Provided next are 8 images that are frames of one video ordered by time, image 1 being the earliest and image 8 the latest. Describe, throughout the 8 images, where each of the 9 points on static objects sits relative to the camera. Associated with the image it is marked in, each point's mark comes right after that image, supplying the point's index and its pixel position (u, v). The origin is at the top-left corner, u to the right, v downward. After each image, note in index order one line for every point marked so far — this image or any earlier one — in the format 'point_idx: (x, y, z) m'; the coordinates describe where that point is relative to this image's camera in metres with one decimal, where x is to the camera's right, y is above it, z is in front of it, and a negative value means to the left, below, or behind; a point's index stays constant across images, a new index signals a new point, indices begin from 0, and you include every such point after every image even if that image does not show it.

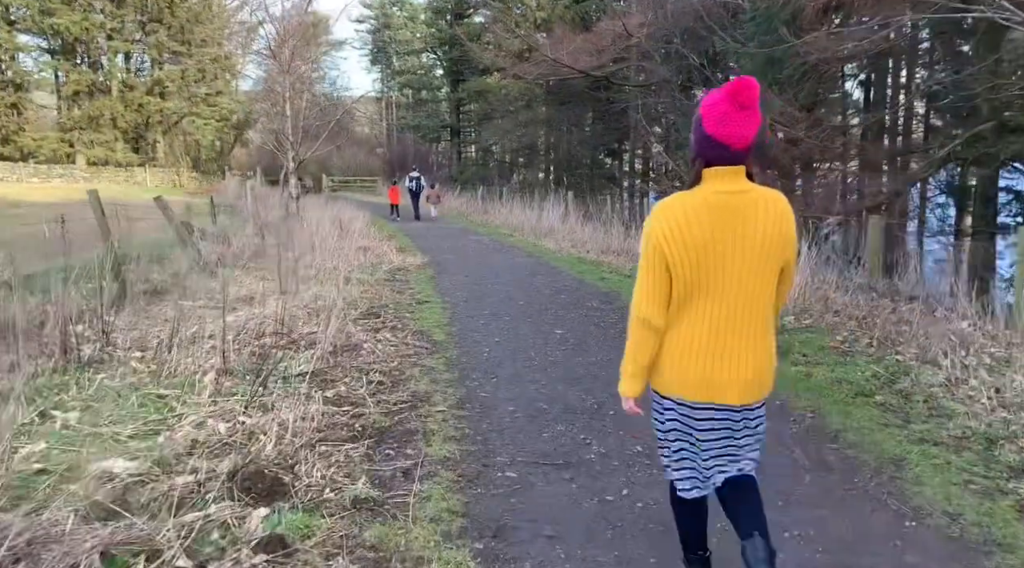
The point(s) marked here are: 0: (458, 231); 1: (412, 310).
0: (-1.4, +1.3, +19.4) m
1: (-1.0, -0.3, +7.8) m
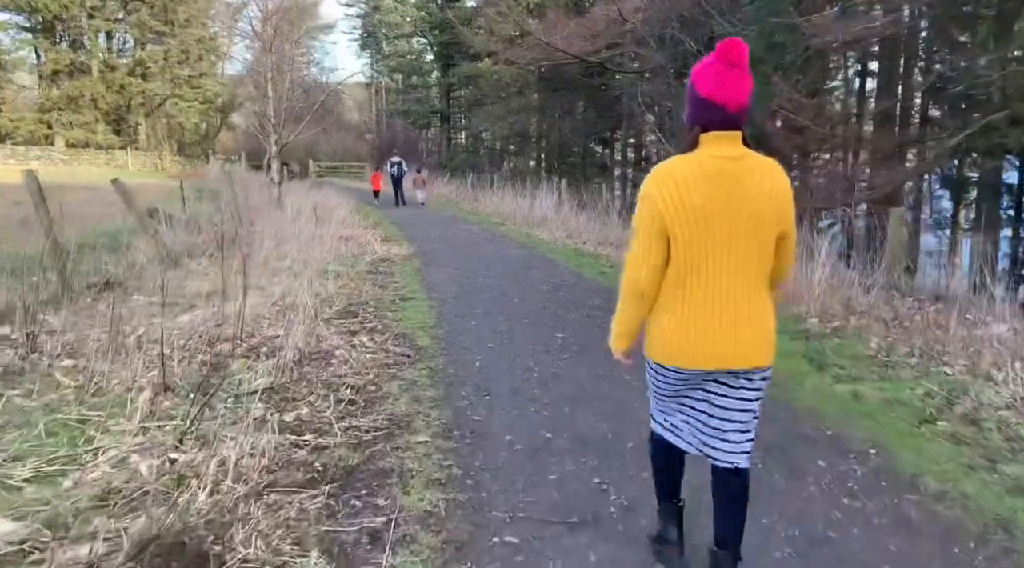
0: (-1.6, +1.5, +18.6) m
1: (-1.1, -0.2, +7.0) m
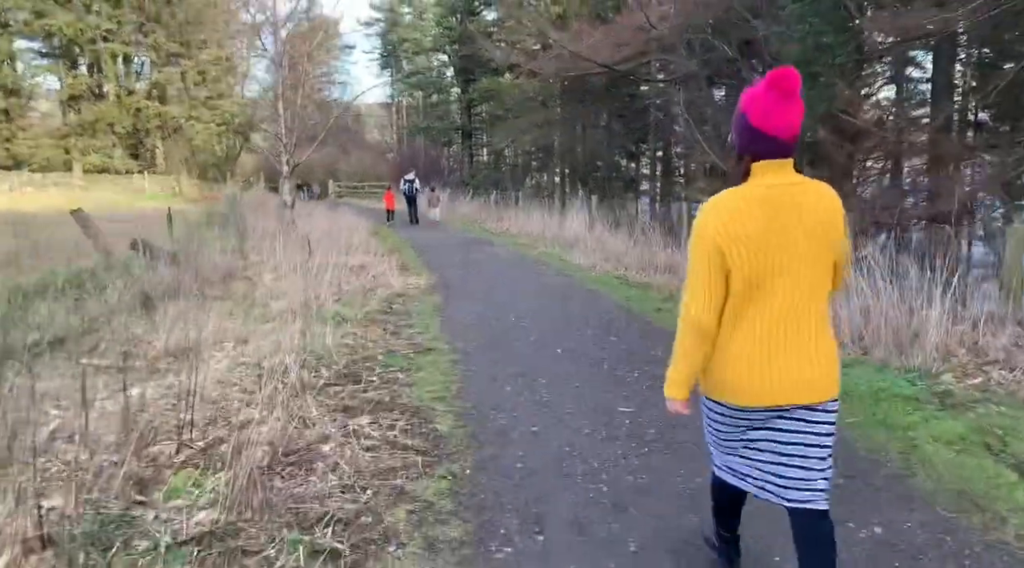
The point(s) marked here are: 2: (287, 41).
0: (-0.9, +0.9, +17.1) m
1: (-0.7, -0.6, +5.6) m
2: (-5.7, +6.1, +19.2) m
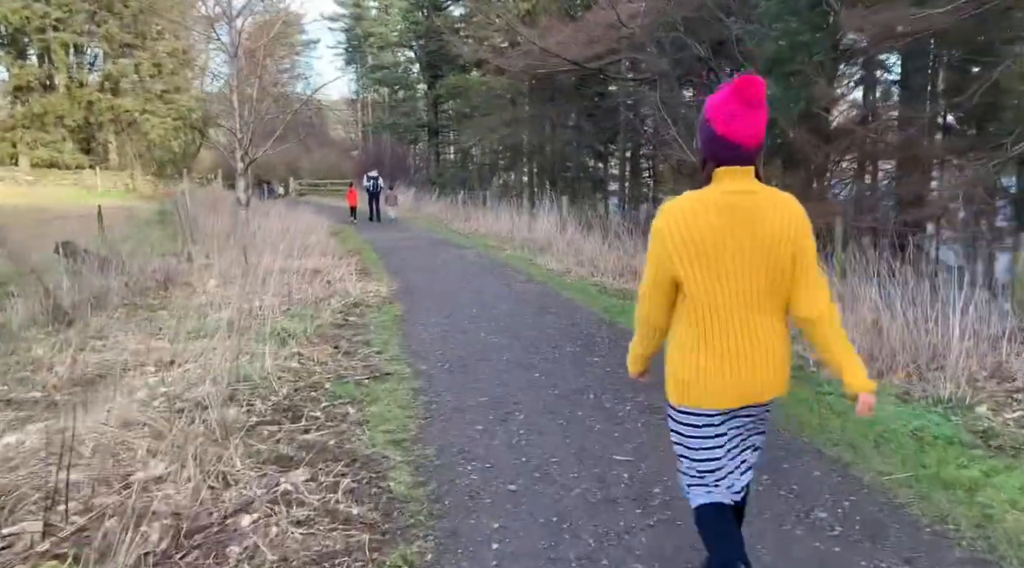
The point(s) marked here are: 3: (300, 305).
0: (-1.6, +0.8, +16.3) m
1: (-0.9, -0.7, +4.7) m
2: (-6.4, +6.1, +18.1) m
3: (-2.2, -0.2, +8.1) m
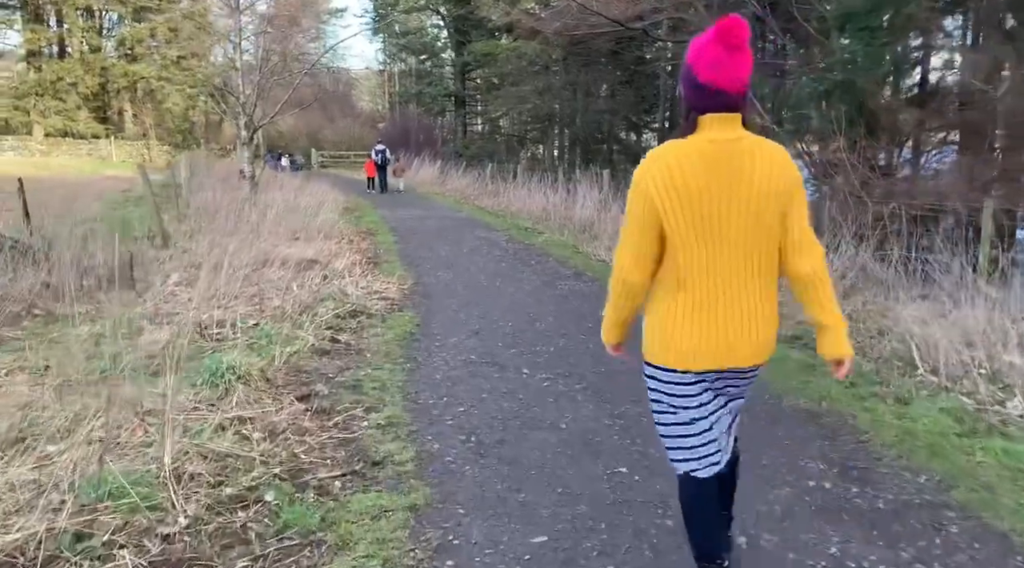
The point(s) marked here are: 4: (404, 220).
0: (-0.9, +1.1, +14.1) m
1: (-0.7, -0.9, +2.6) m
2: (-5.6, +6.4, +16.0) m
3: (-1.8, -0.2, +6.0) m
4: (-2.1, +1.3, +15.2) m
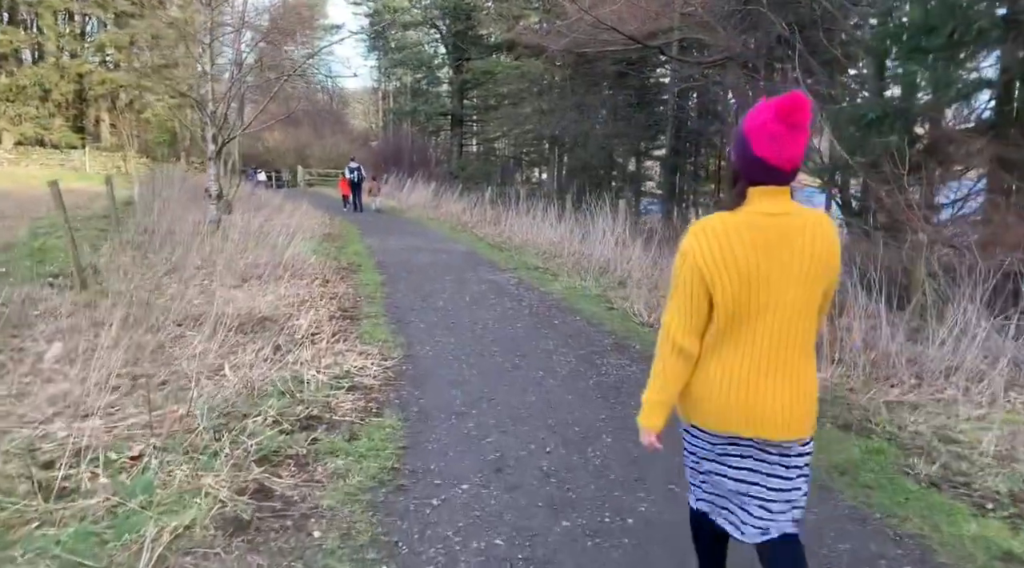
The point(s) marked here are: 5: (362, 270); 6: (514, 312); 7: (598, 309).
0: (-0.8, +0.3, +12.0) m
1: (-0.4, -1.3, +0.4) m
2: (-5.4, +5.8, +13.9) m
3: (-1.6, -0.7, +3.8) m
4: (-2.0, +0.5, +13.0) m
5: (-2.1, +0.2, +10.8) m
6: (+0.1, -0.3, +7.8) m
7: (+0.9, -0.3, +8.1) m
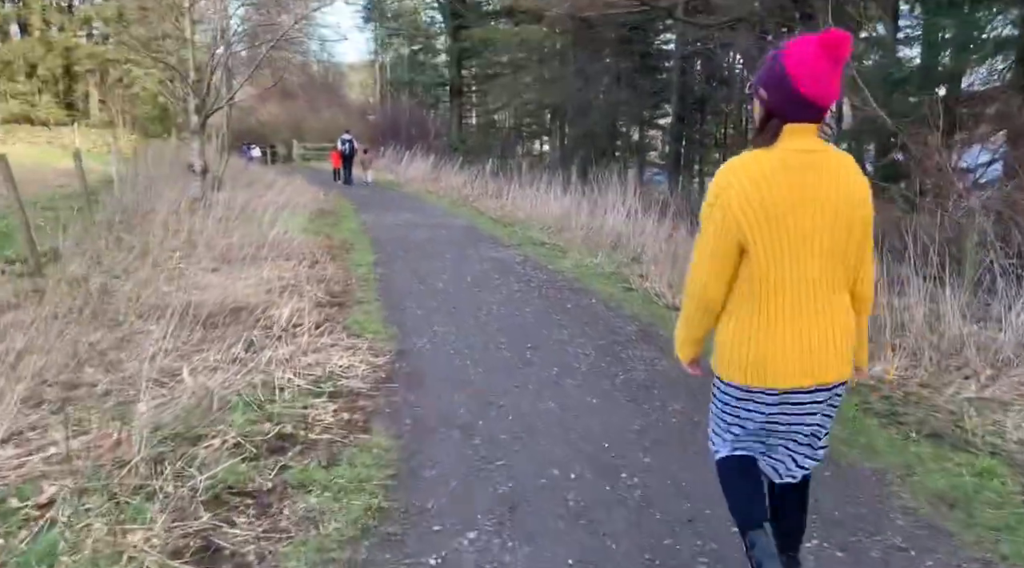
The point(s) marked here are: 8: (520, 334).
0: (-0.7, +0.7, +11.2) m
1: (-0.3, -1.3, -0.3) m
2: (-5.4, +6.1, +12.9) m
3: (-1.5, -0.7, +3.0) m
4: (-2.0, +0.9, +12.2) m
5: (-2.0, +0.5, +10.0) m
6: (+0.2, -0.1, +7.0) m
7: (+1.0, -0.1, +7.3) m
8: (+0.1, -0.4, +5.5) m
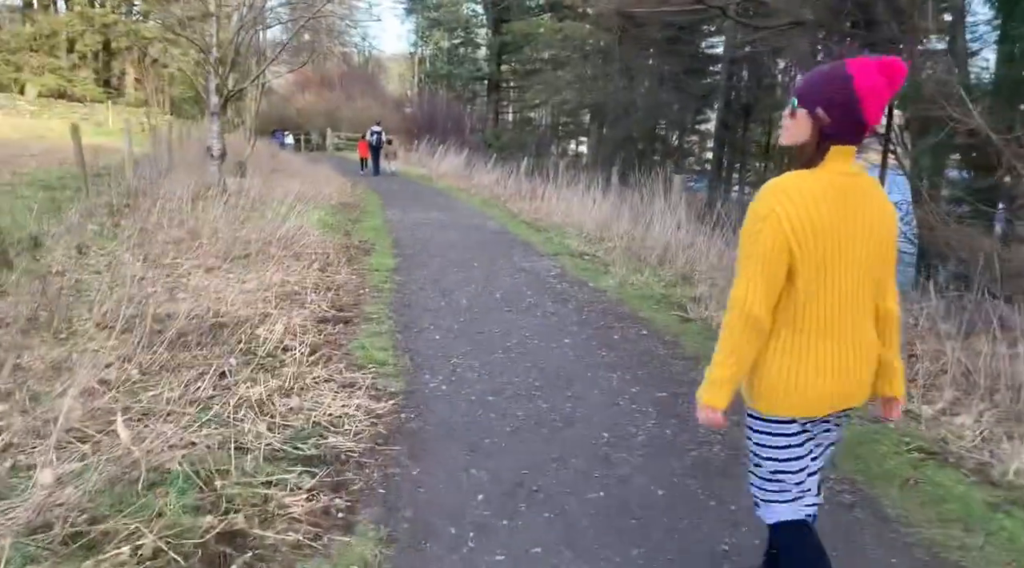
0: (-0.3, +0.5, +10.1) m
1: (-0.4, -1.5, -1.3) m
2: (-4.5, +6.2, +12.0) m
3: (-1.4, -0.8, +2.0) m
4: (-1.4, +0.8, +11.2) m
5: (-1.6, +0.4, +9.0) m
6: (+0.4, -0.3, +6.0) m
7: (+1.3, -0.3, +6.3) m
8: (+0.3, -0.5, +4.5) m
